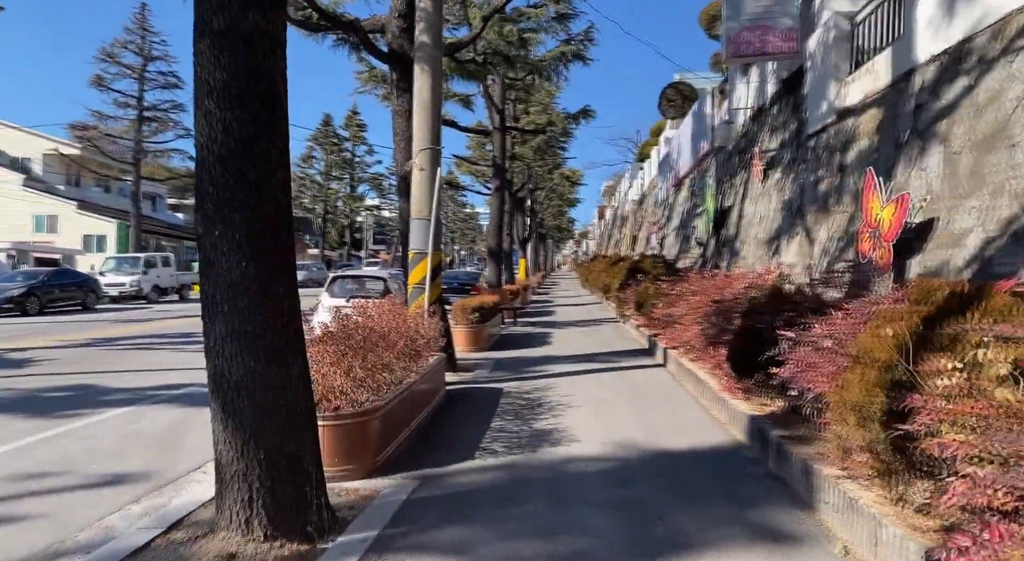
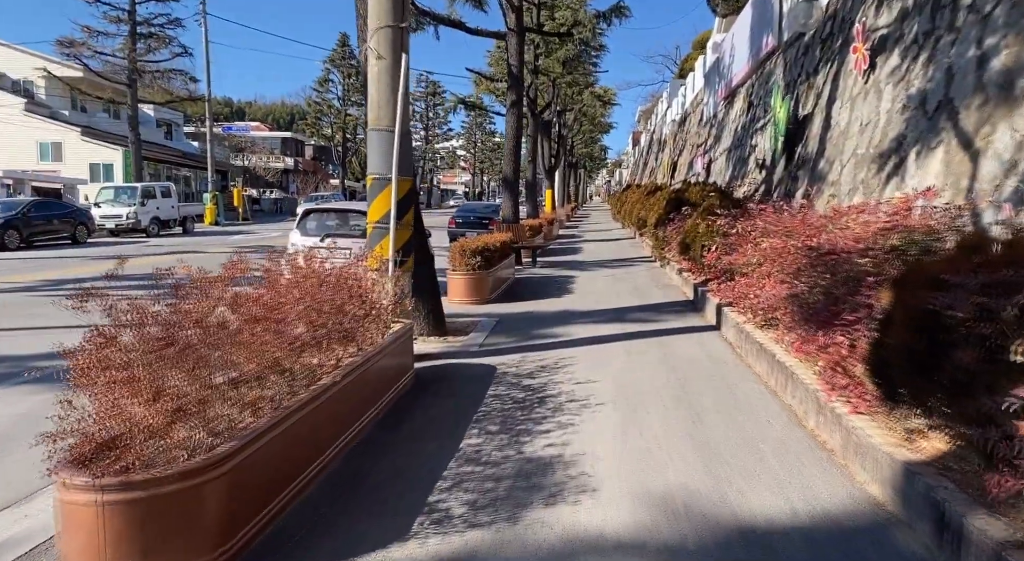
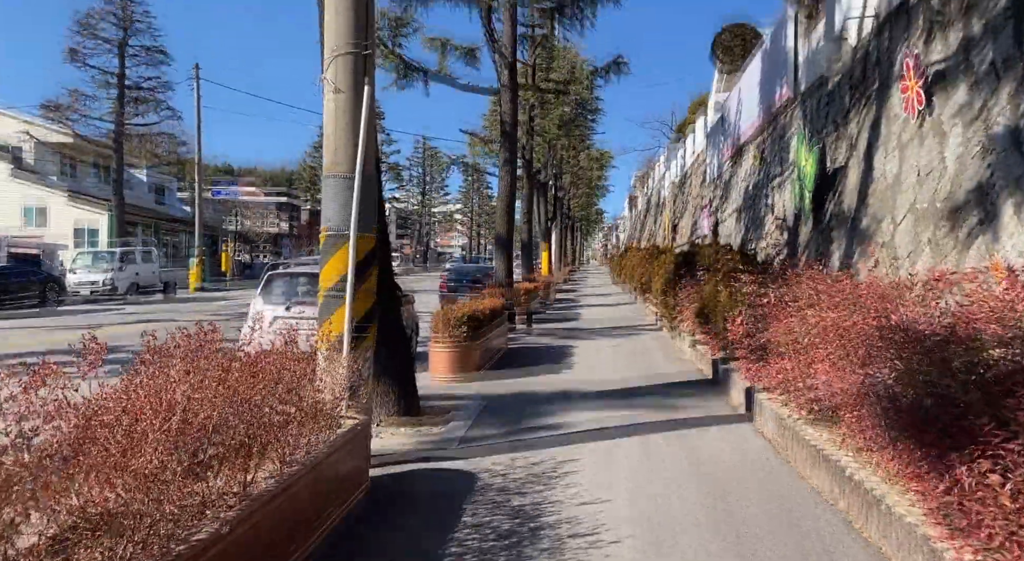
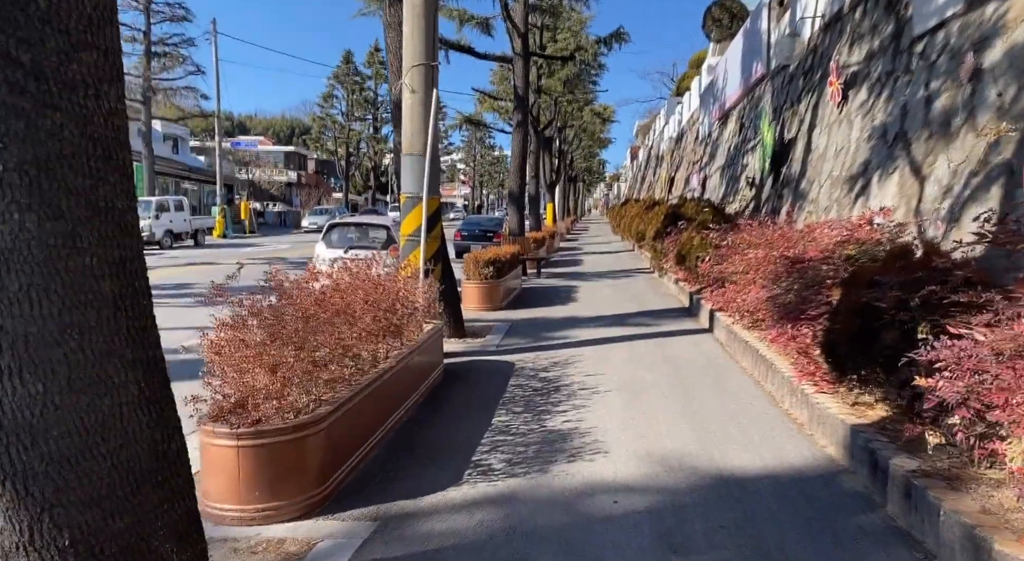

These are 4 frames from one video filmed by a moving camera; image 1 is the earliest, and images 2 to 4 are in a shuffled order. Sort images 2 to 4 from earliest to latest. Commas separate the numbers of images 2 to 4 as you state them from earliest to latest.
4, 2, 3
